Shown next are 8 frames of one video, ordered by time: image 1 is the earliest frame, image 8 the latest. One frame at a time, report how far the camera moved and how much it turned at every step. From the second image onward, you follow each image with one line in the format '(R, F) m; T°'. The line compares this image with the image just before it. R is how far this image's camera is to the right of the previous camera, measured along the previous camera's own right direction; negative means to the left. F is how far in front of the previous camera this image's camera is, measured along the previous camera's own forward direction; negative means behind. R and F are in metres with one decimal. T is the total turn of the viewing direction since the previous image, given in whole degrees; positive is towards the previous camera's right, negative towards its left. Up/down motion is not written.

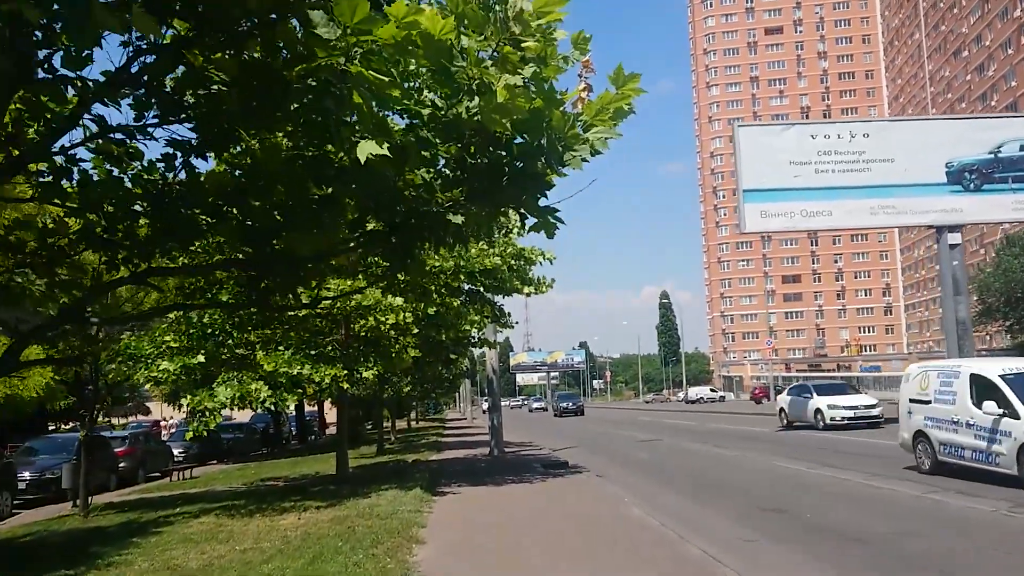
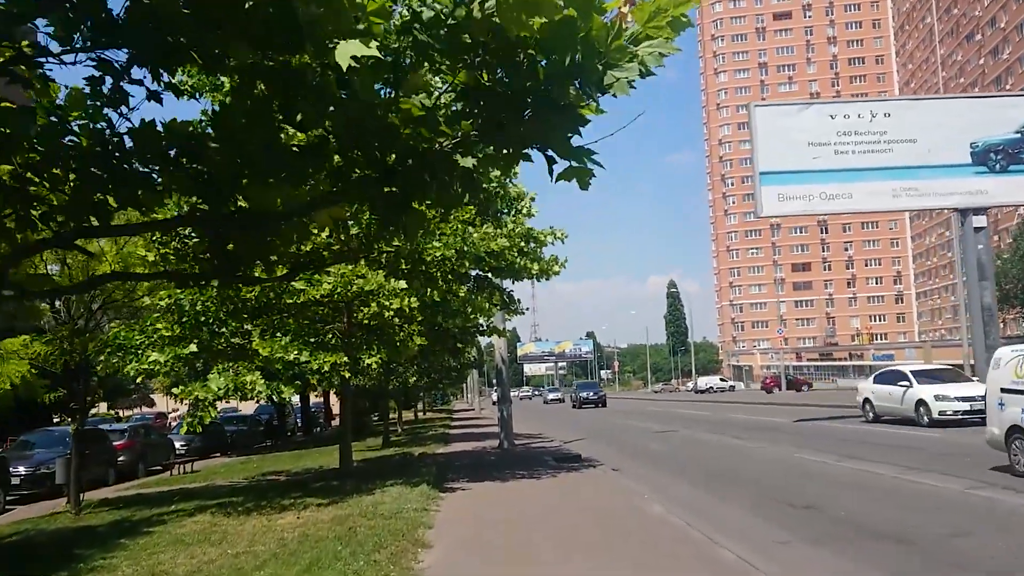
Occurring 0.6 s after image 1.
(-0.1, +0.8) m; 0°
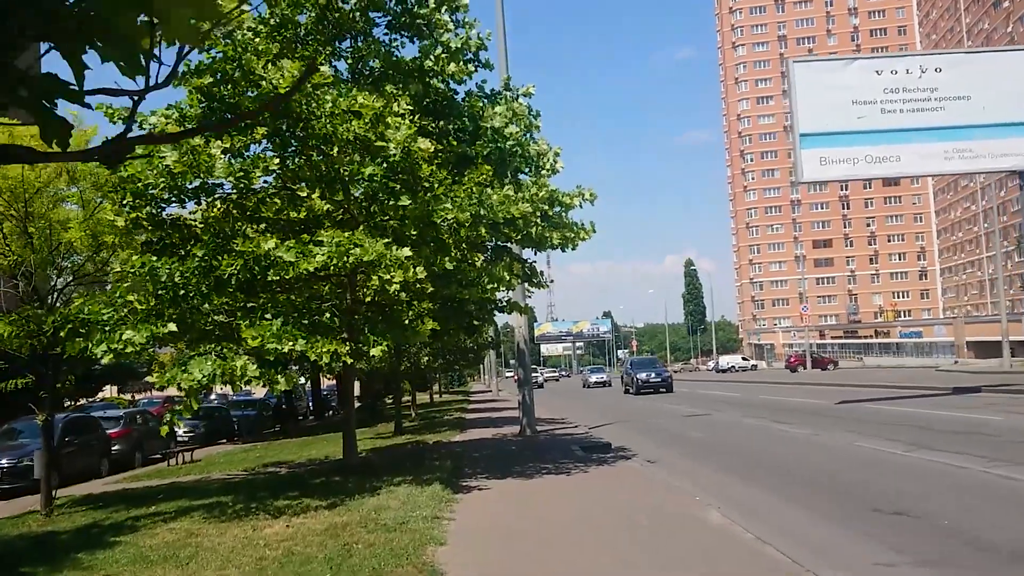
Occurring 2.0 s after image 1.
(-0.1, +1.9) m; -1°
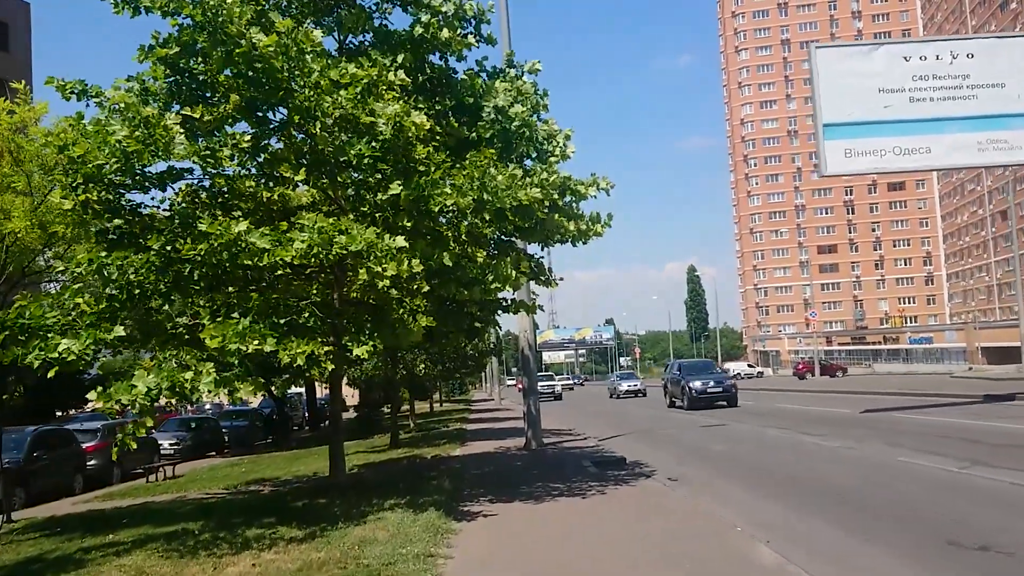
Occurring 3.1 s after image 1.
(-0.1, +1.5) m; 0°
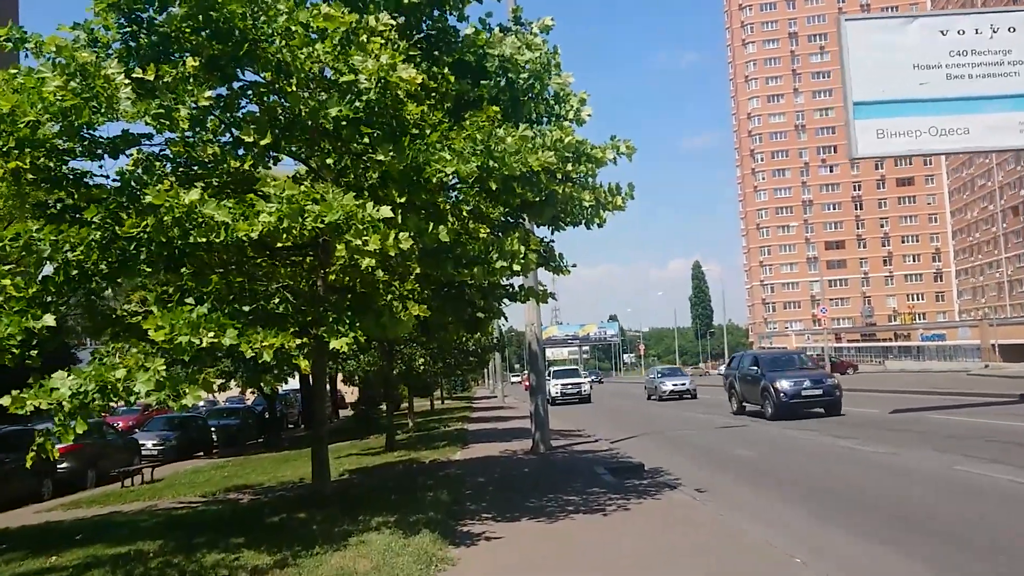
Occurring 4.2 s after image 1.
(-0.1, +1.6) m; 0°
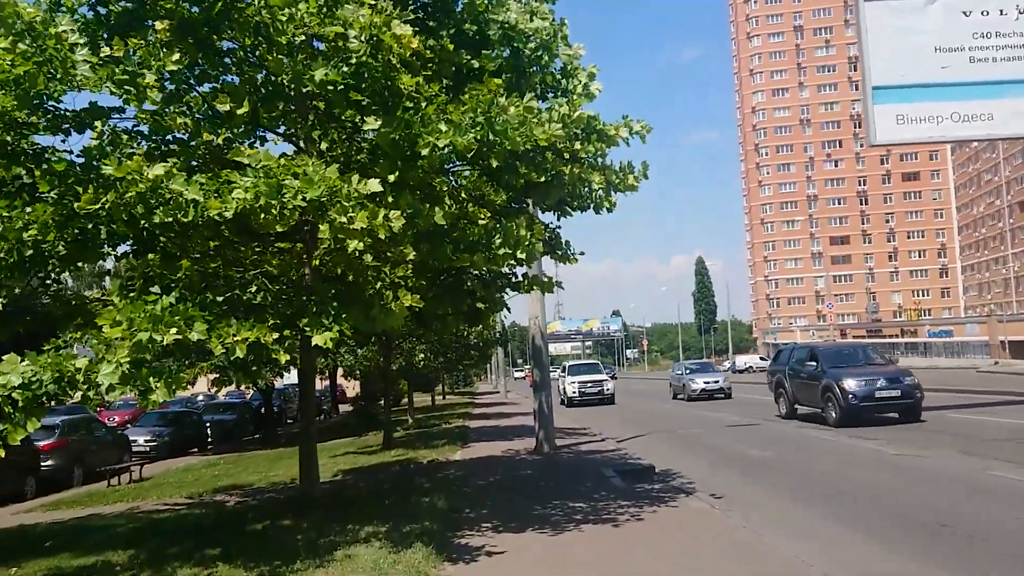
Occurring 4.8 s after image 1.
(0.0, +0.8) m; 0°
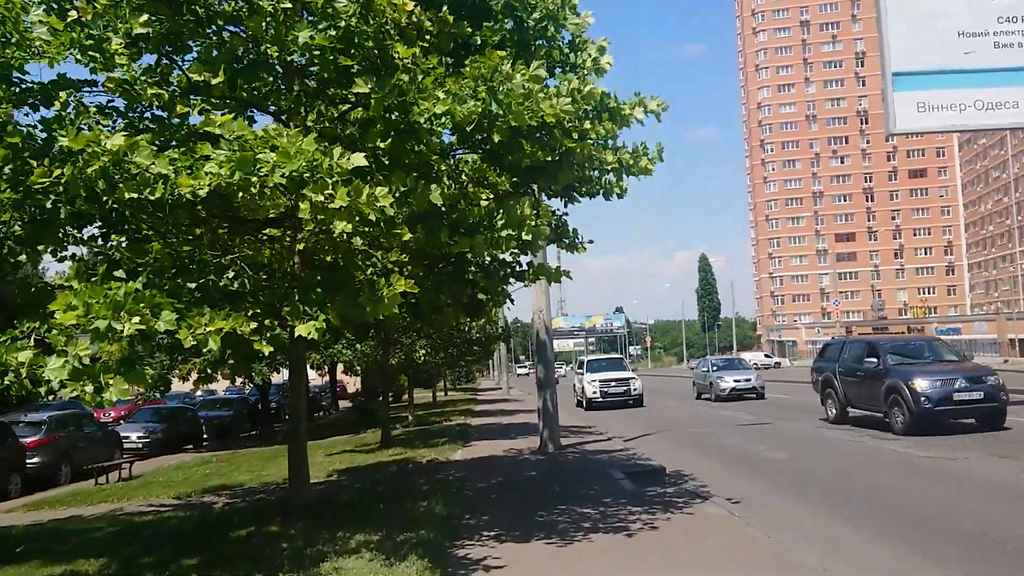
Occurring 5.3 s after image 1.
(0.0, +0.7) m; 0°
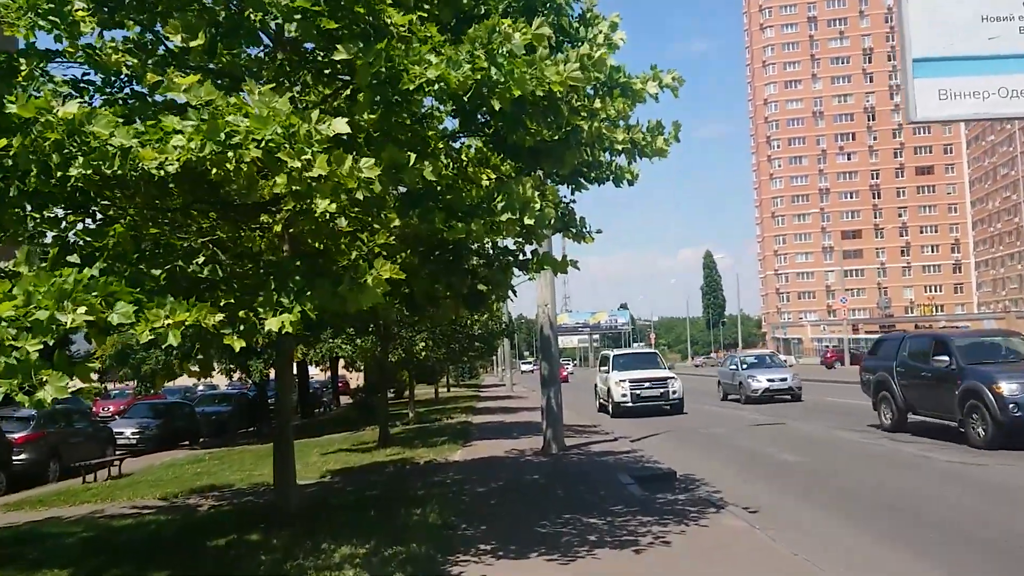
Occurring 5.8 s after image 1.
(0.0, +0.7) m; 0°
